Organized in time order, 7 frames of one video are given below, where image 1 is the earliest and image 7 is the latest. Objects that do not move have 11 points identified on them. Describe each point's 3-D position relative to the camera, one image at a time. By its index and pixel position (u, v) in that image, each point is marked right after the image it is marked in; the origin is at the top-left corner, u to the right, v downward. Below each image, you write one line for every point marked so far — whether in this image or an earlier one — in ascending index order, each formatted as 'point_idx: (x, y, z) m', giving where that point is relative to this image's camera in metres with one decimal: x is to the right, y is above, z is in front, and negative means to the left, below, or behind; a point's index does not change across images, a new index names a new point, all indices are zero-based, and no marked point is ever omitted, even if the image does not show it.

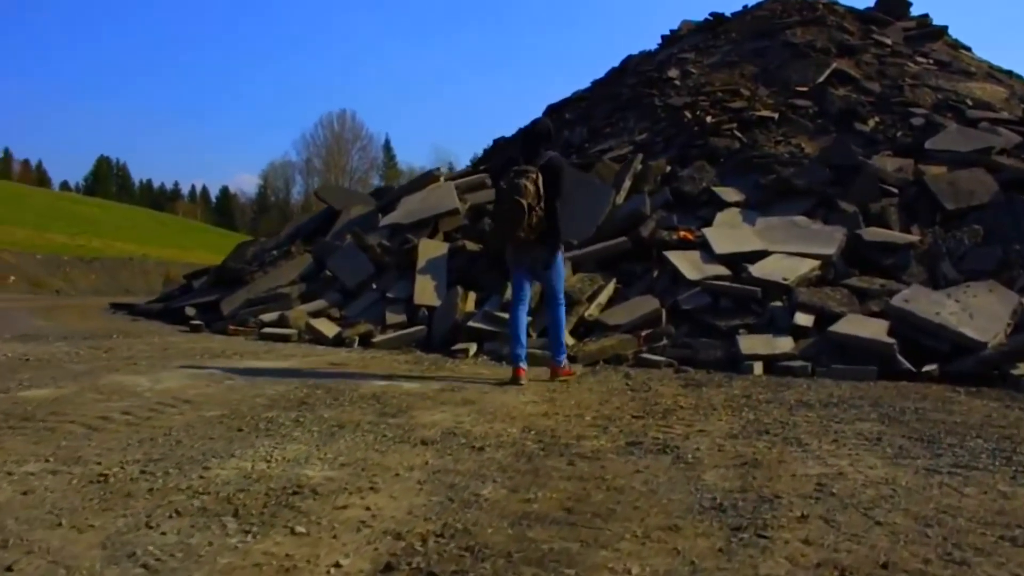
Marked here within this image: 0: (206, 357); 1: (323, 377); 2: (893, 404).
0: (-2.7, -0.6, +8.6) m
1: (-1.4, -0.6, +7.1) m
2: (+2.2, -0.7, +5.7) m
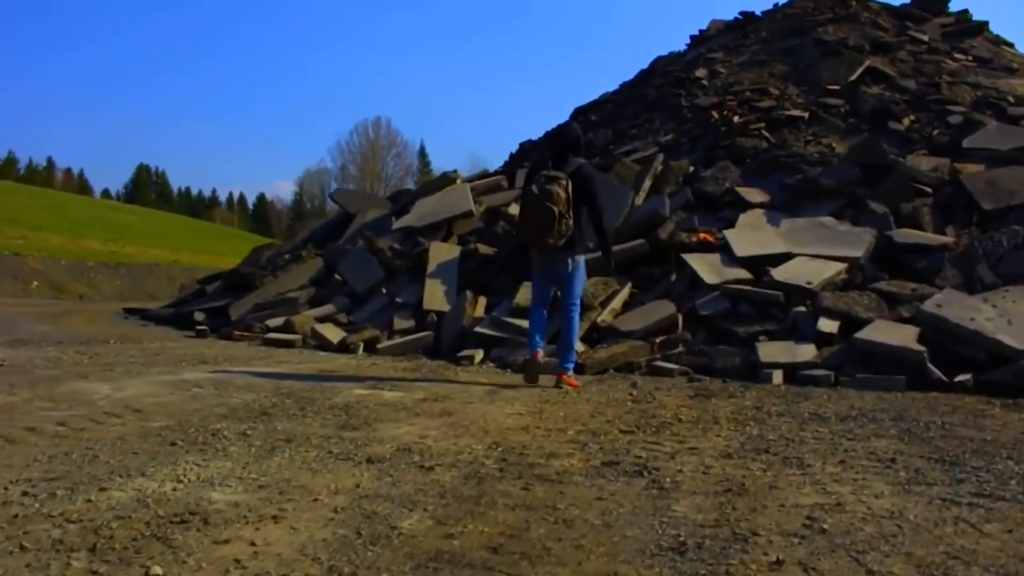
0: (-2.6, -0.6, +8.2) m
1: (-1.4, -0.6, +6.6) m
2: (+2.1, -0.7, +5.2) m
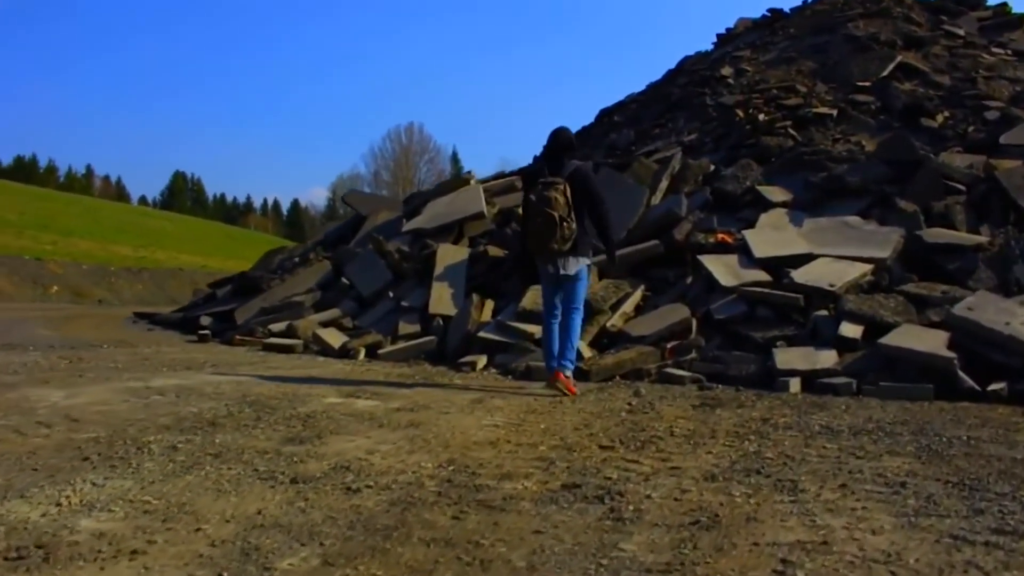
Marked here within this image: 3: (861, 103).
0: (-2.6, -0.6, +7.8) m
1: (-1.5, -0.6, +6.2) m
2: (+2.0, -0.7, +4.6) m
3: (+4.9, +2.6, +14.1) m
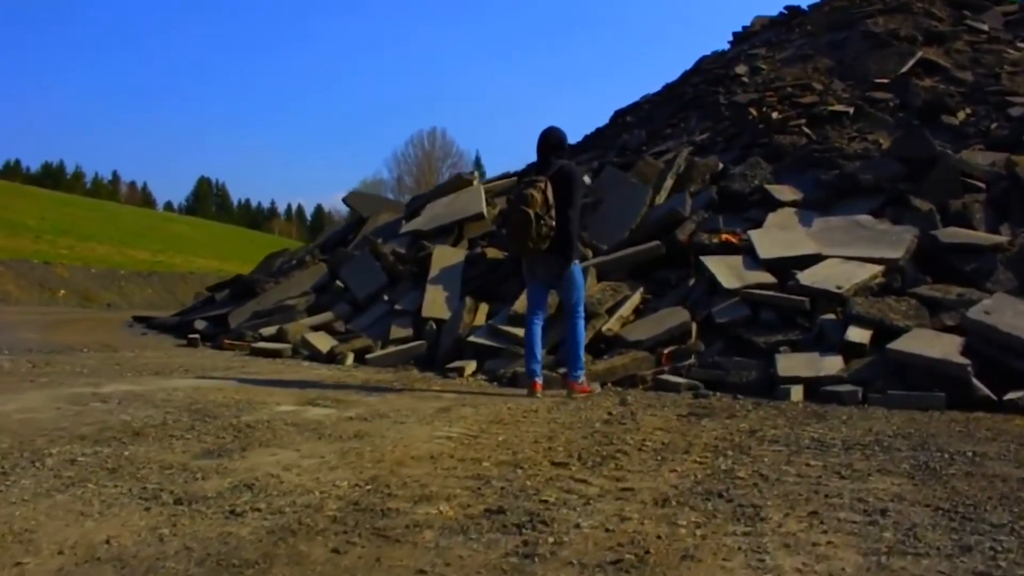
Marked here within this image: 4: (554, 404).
0: (-2.7, -0.6, +7.5) m
1: (-1.6, -0.6, +5.8) m
2: (+1.8, -0.7, +4.2) m
3: (+5.0, +2.5, +13.6) m
4: (+0.2, -0.7, +5.7) m
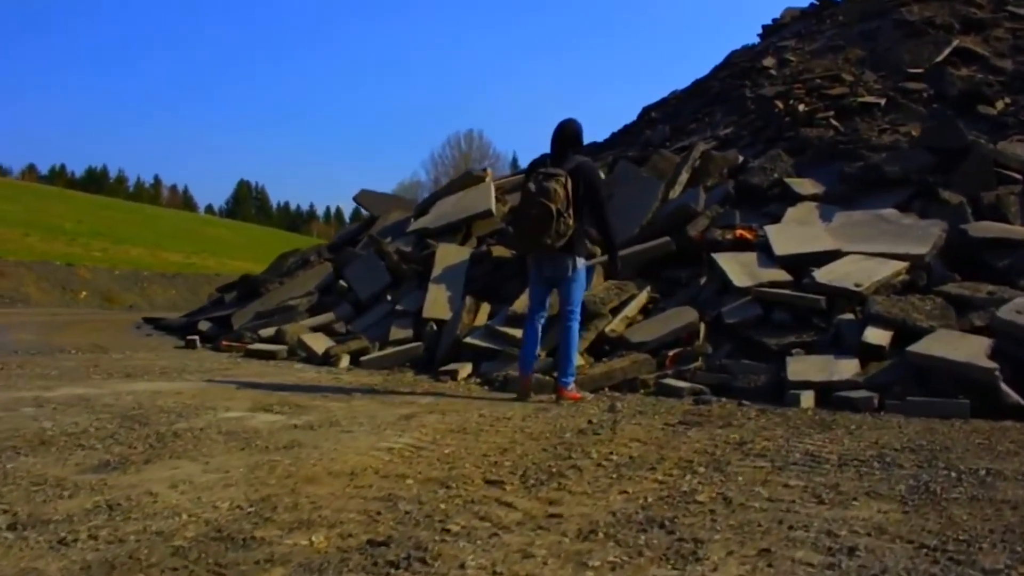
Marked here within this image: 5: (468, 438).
0: (-2.8, -0.6, +7.1) m
1: (-1.7, -0.6, +5.4) m
2: (+1.6, -0.6, +3.7) m
3: (+5.2, +2.5, +12.9) m
4: (+0.1, -0.6, +5.2) m
5: (-0.2, -0.6, +4.1) m
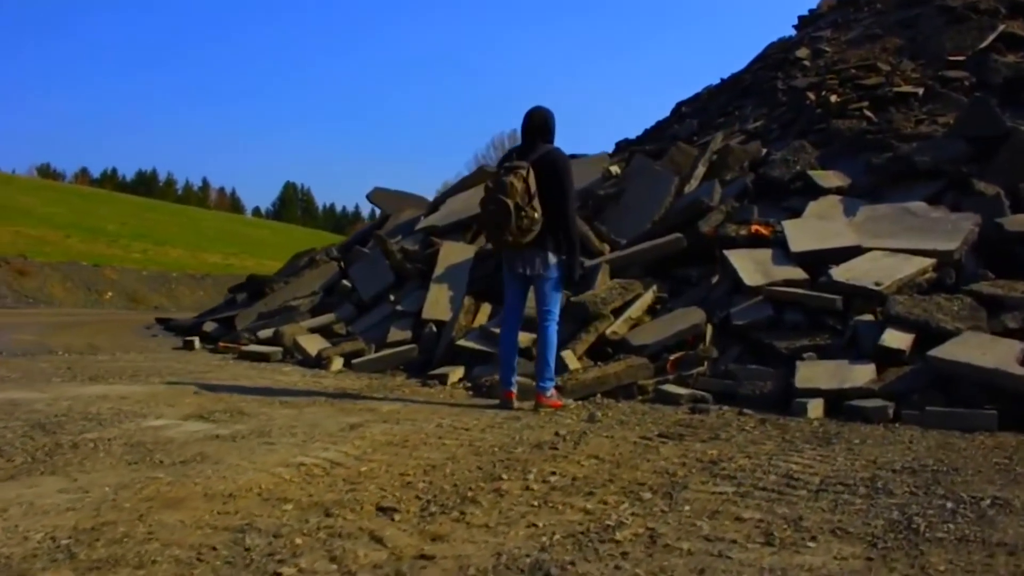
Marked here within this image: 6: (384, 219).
0: (-2.8, -0.6, +6.8) m
1: (-1.9, -0.6, +5.0) m
2: (+1.4, -0.6, +3.1) m
3: (+5.3, +2.5, +12.2) m
4: (-0.1, -0.6, +4.7) m
5: (-0.4, -0.6, +3.6) m
6: (-1.6, +0.9, +13.1) m
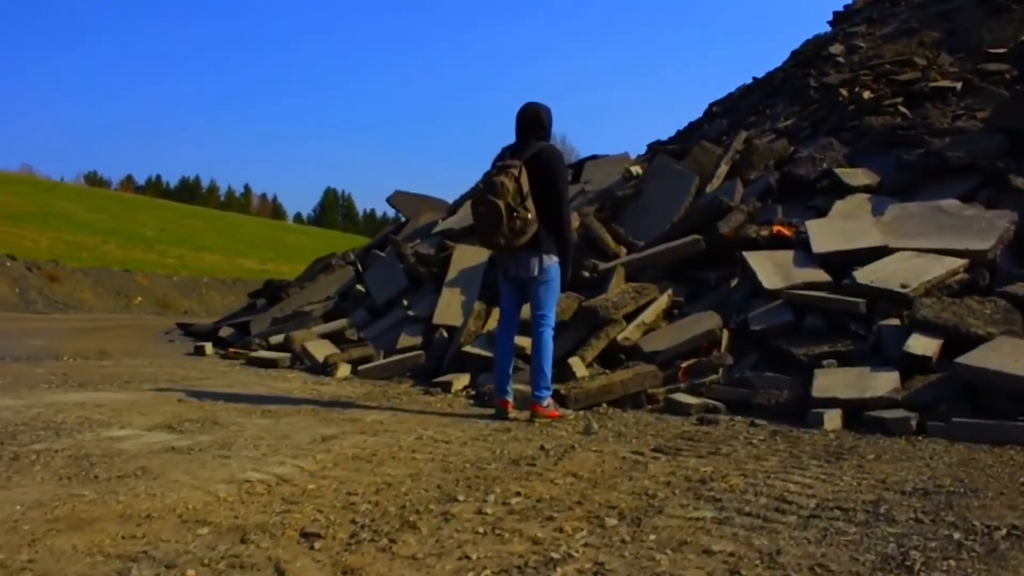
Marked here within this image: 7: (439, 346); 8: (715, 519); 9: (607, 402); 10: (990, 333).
0: (-2.8, -0.6, +6.6) m
1: (-1.9, -0.6, +4.8) m
2: (+1.3, -0.6, +2.7) m
3: (+5.6, +2.5, +11.7) m
4: (-0.1, -0.6, +4.5) m
5: (-0.5, -0.6, +3.3) m
6: (-1.4, +0.9, +12.9) m
7: (-0.6, -0.5, +8.4) m
8: (+0.5, -0.6, +2.6) m
9: (+0.6, -0.7, +6.1) m
10: (+2.7, -0.3, +5.7) m
